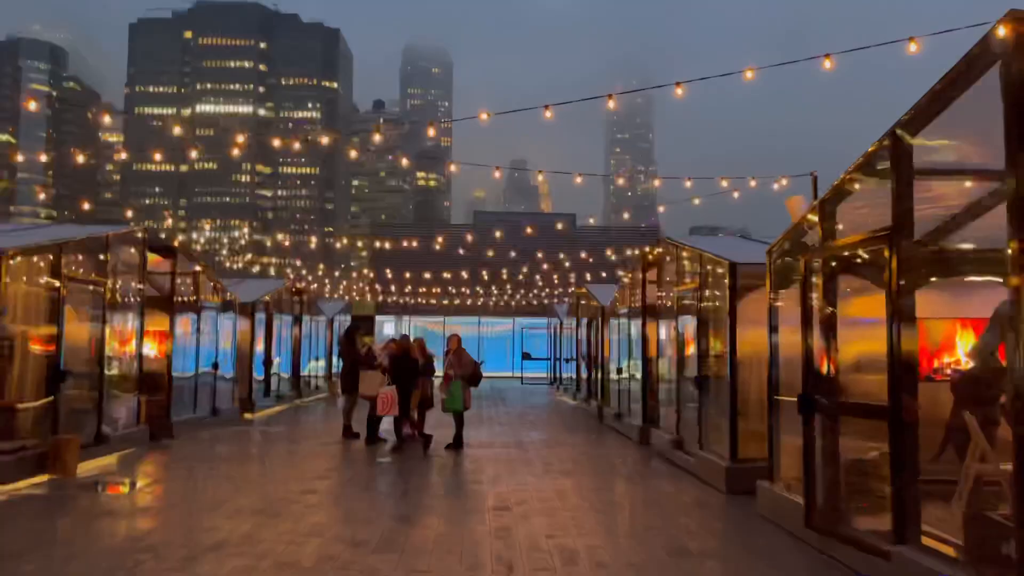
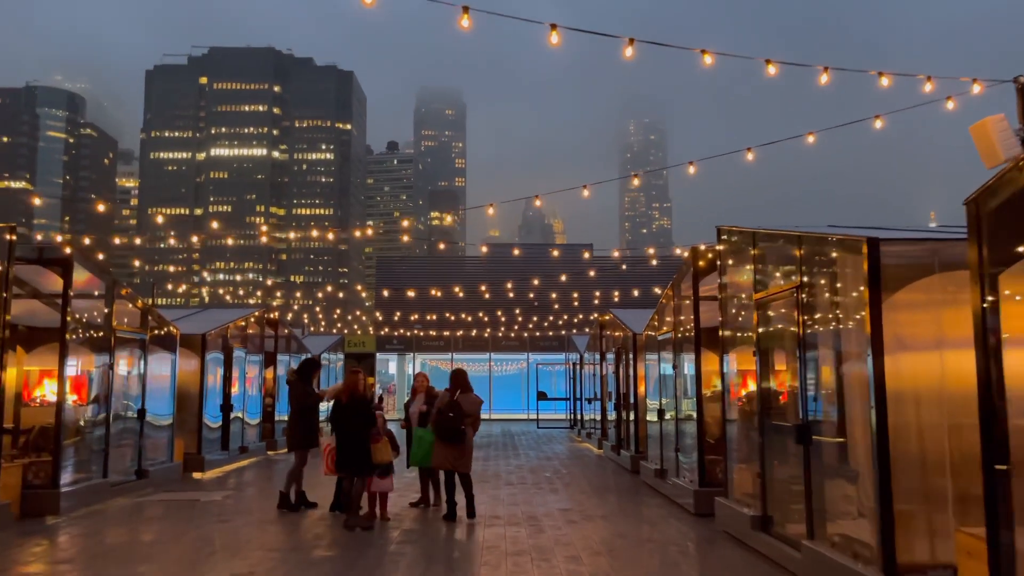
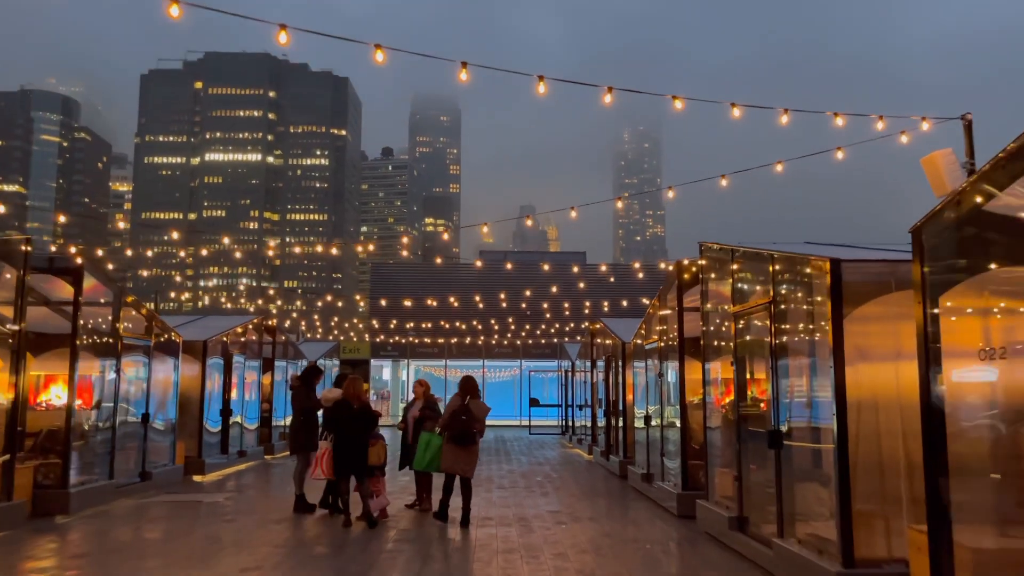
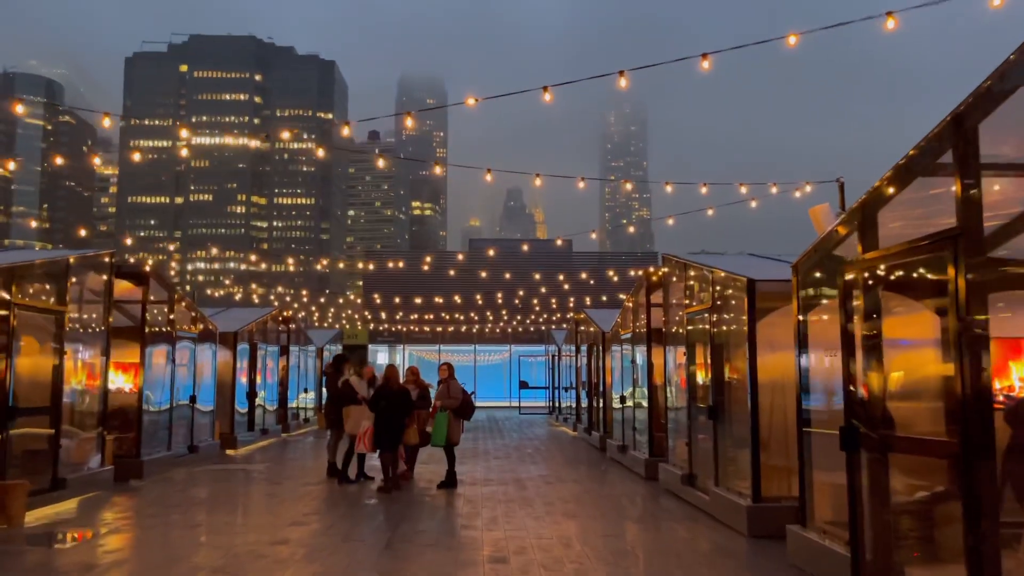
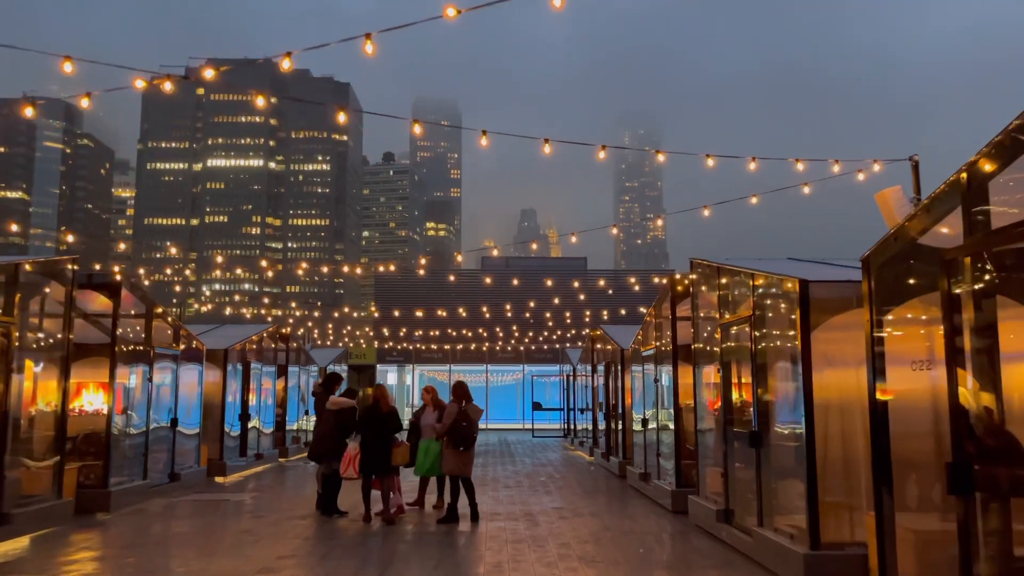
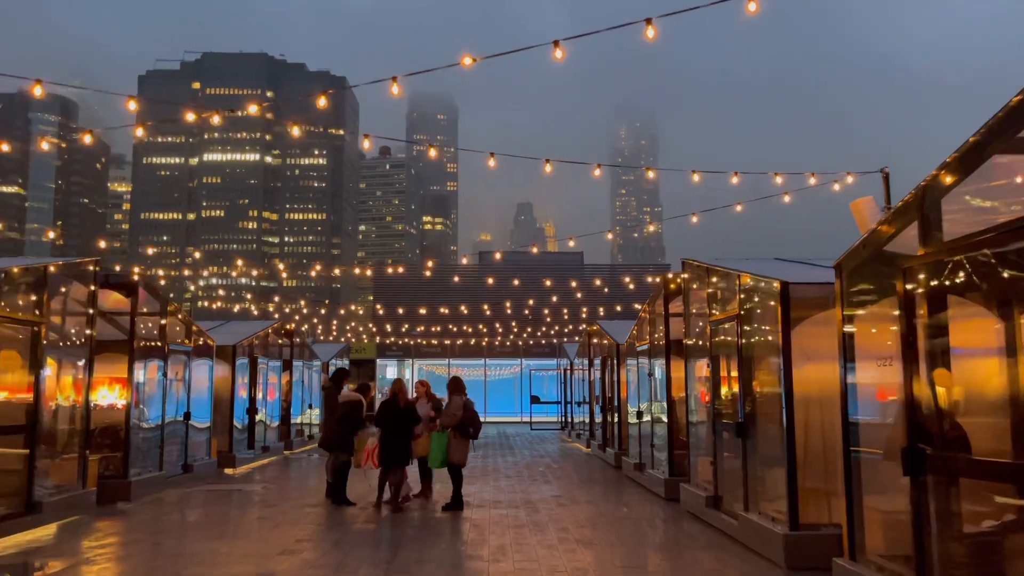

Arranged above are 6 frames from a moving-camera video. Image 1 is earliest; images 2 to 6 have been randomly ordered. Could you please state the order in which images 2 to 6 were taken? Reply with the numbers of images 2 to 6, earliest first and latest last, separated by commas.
4, 6, 5, 3, 2
